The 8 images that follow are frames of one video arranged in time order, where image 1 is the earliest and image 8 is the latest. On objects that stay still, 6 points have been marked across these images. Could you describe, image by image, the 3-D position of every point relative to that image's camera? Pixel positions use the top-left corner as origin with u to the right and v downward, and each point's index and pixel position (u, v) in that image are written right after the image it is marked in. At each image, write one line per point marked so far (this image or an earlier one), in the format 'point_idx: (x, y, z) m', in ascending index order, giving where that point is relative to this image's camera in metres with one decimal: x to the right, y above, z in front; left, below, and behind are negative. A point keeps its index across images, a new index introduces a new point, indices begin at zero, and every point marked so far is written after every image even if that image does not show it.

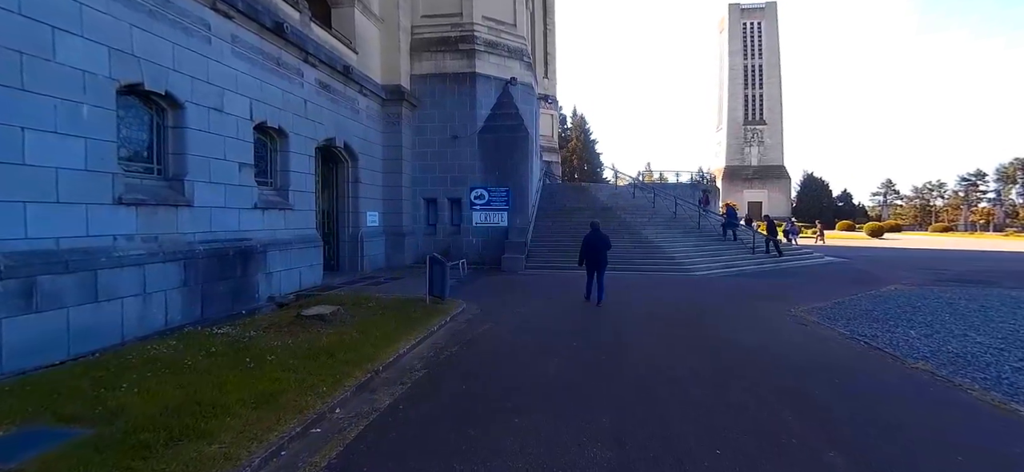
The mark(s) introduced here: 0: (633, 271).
0: (+3.8, -1.0, +15.0) m
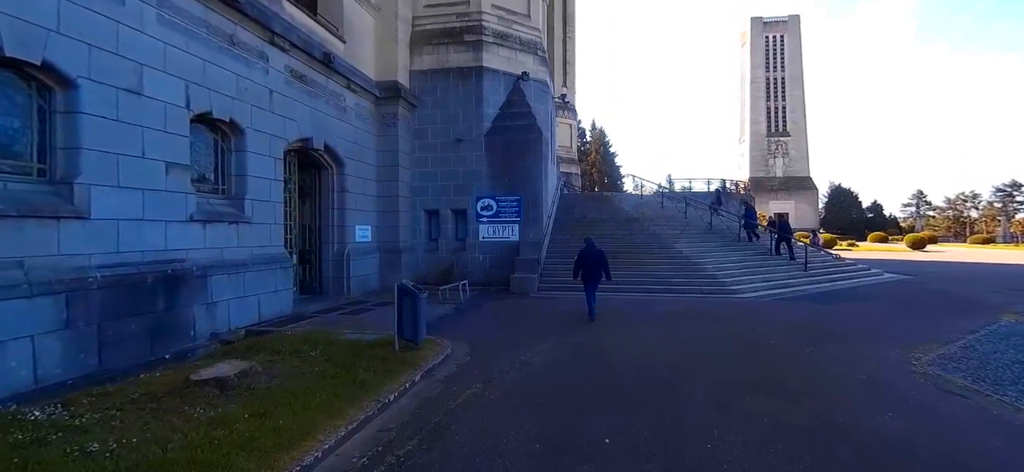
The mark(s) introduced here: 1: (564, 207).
0: (+4.1, -1.4, +12.6) m
1: (+2.0, +1.1, +19.2) m
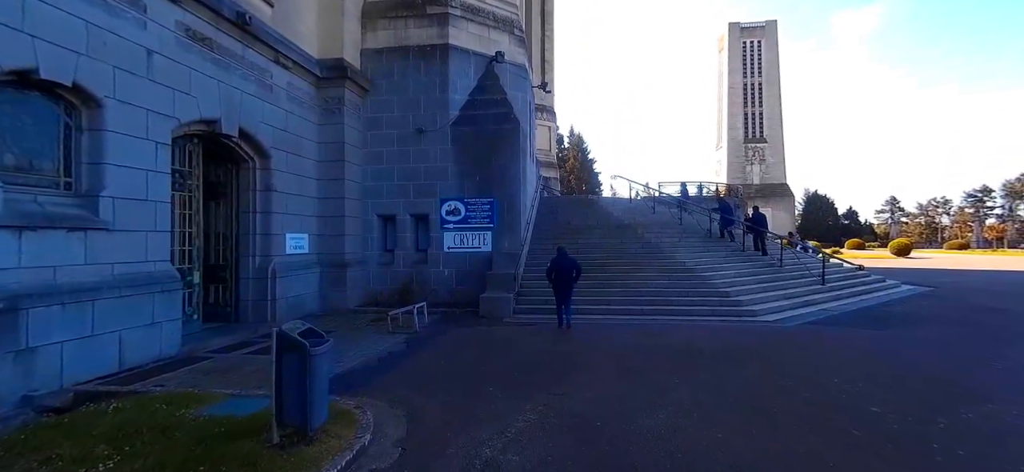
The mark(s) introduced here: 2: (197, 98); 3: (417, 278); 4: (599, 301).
0: (+3.5, -1.6, +10.3) m
1: (+1.1, +0.8, +16.9) m
2: (-5.2, +2.3, +7.9) m
3: (-2.4, -1.1, +12.1) m
4: (+1.9, -1.4, +10.9) m
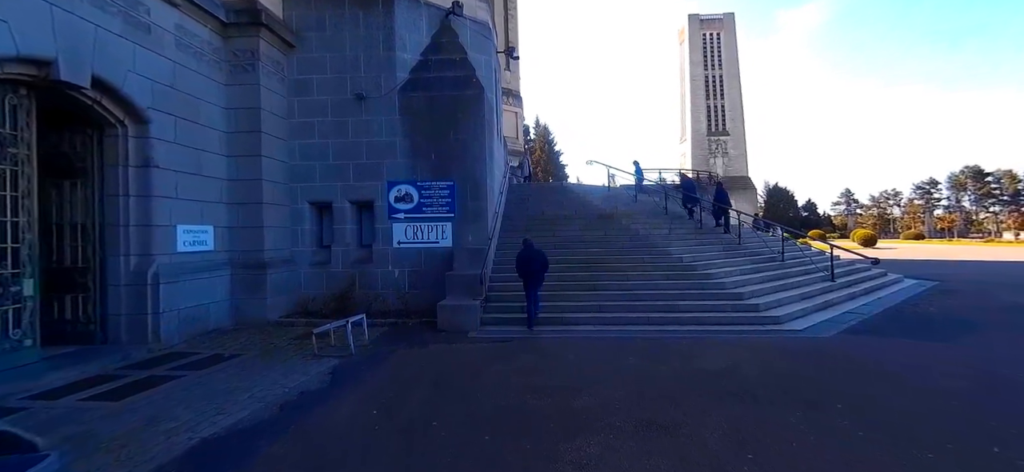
0: (+2.9, -1.4, +8.4) m
1: (0.0, +1.1, +14.8) m
2: (-5.6, +2.4, +5.4) m
3: (-3.1, -0.9, +9.8) m
4: (+1.3, -1.2, +8.9) m
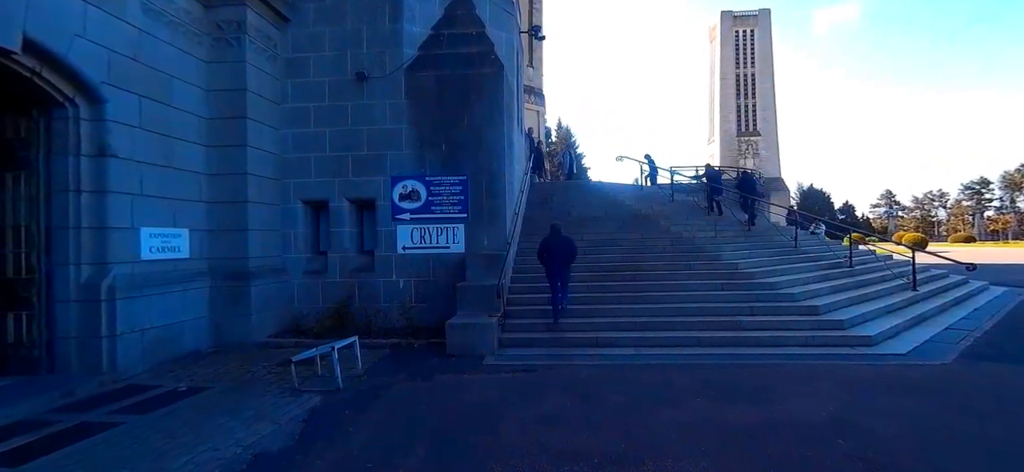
0: (+3.3, -1.5, +6.9) m
1: (+0.7, +1.0, +13.4) m
2: (-5.4, +2.3, +4.2) m
3: (-2.7, -1.0, +8.5) m
4: (+1.7, -1.3, +7.4) m
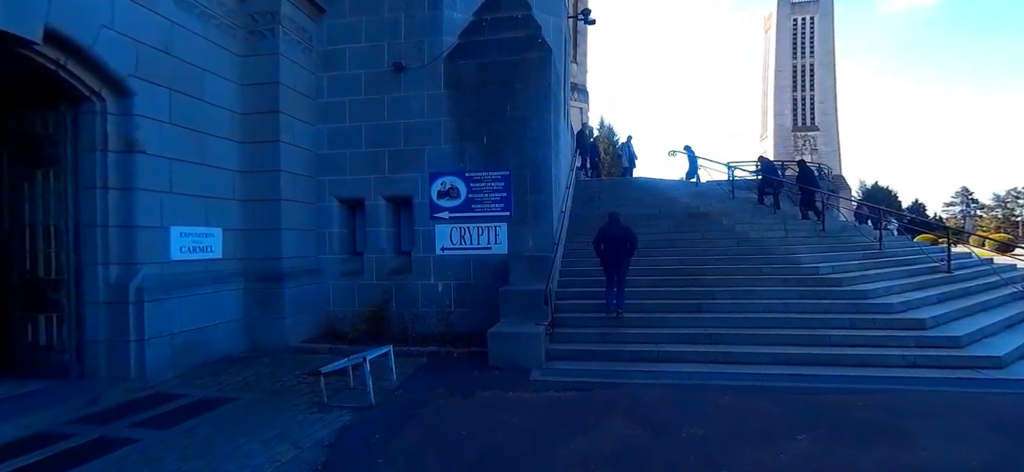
0: (+3.9, -1.5, +5.9) m
1: (+1.8, +0.9, +12.6) m
2: (-5.0, +2.3, +4.0) m
3: (-1.9, -1.0, +8.0) m
4: (+2.4, -1.3, +6.5) m
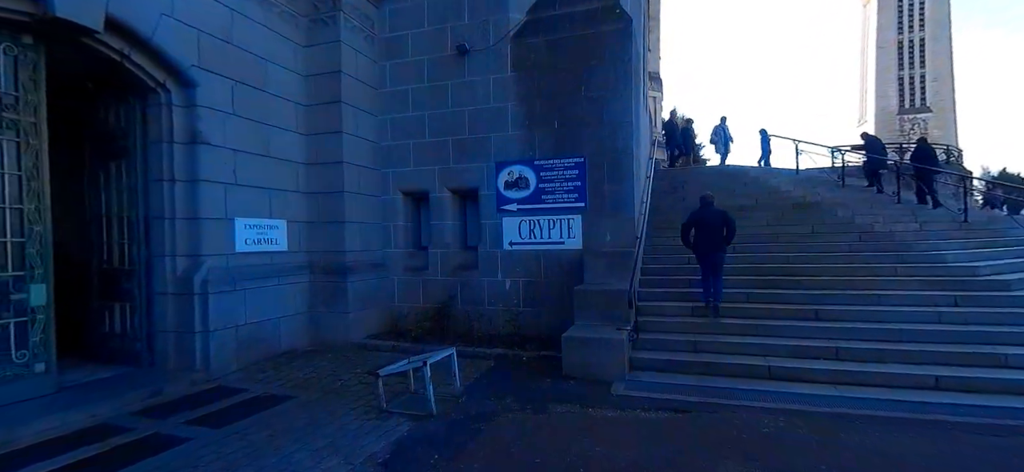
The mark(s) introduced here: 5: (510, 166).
0: (+4.7, -1.4, +4.6) m
1: (+3.6, +1.0, +11.5) m
2: (-4.3, +2.5, +3.9) m
3: (-0.8, -0.9, +7.4) m
4: (+3.3, -1.2, +5.4) m
5: (0.0, +1.1, +7.3) m
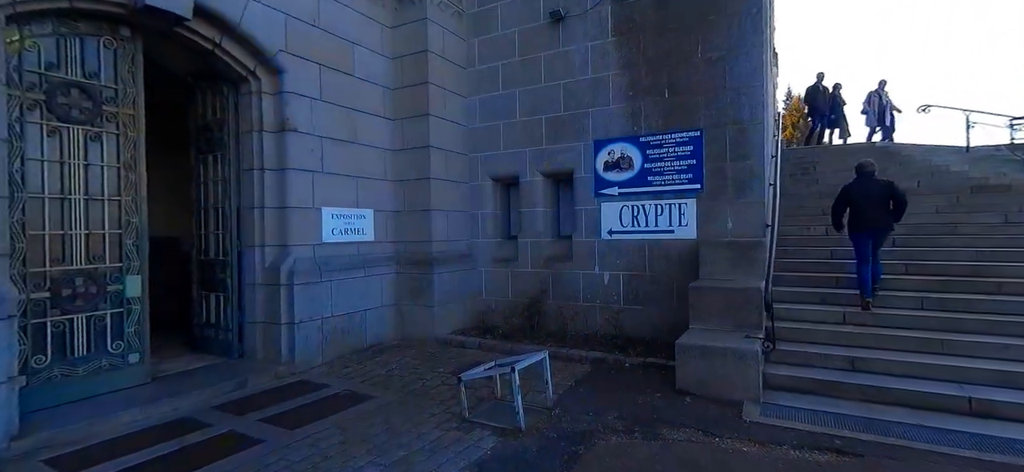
0: (+5.4, -1.3, +2.8) m
1: (+5.6, +1.3, +9.8) m
2: (-3.6, +2.6, +3.9) m
3: (+0.6, -0.7, +6.7) m
4: (+4.2, -1.1, +4.0) m
5: (+1.3, +1.2, +6.4) m
